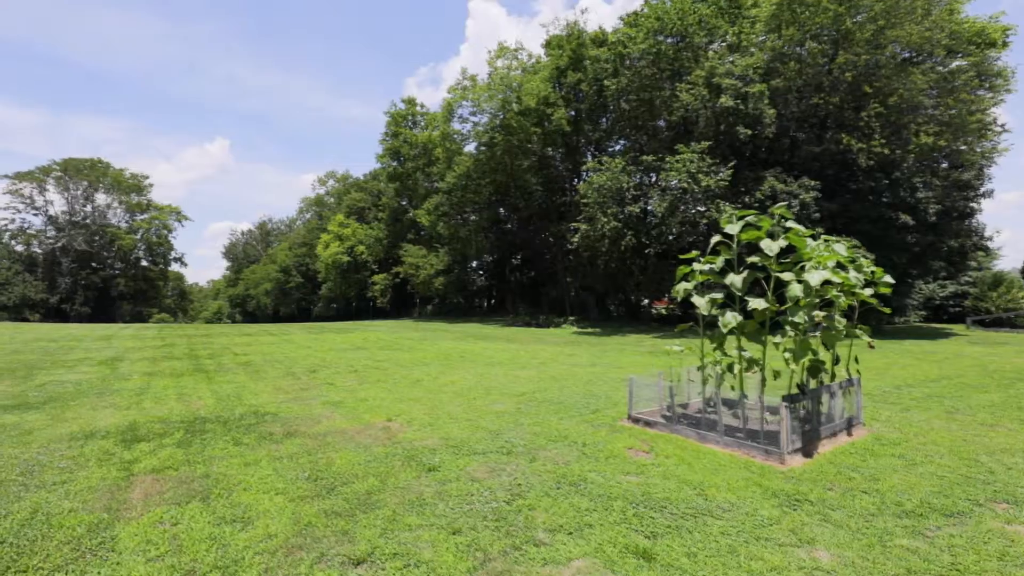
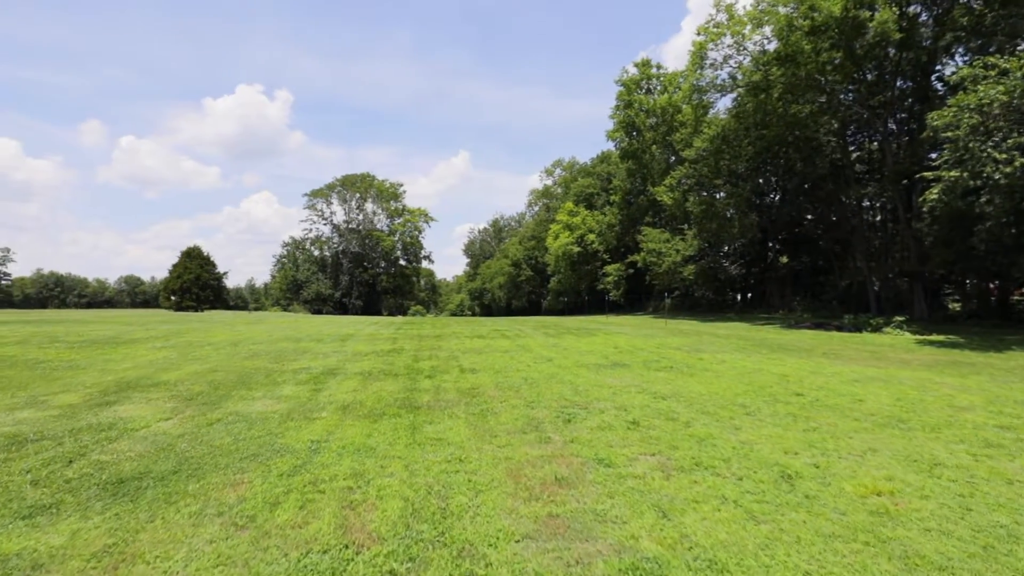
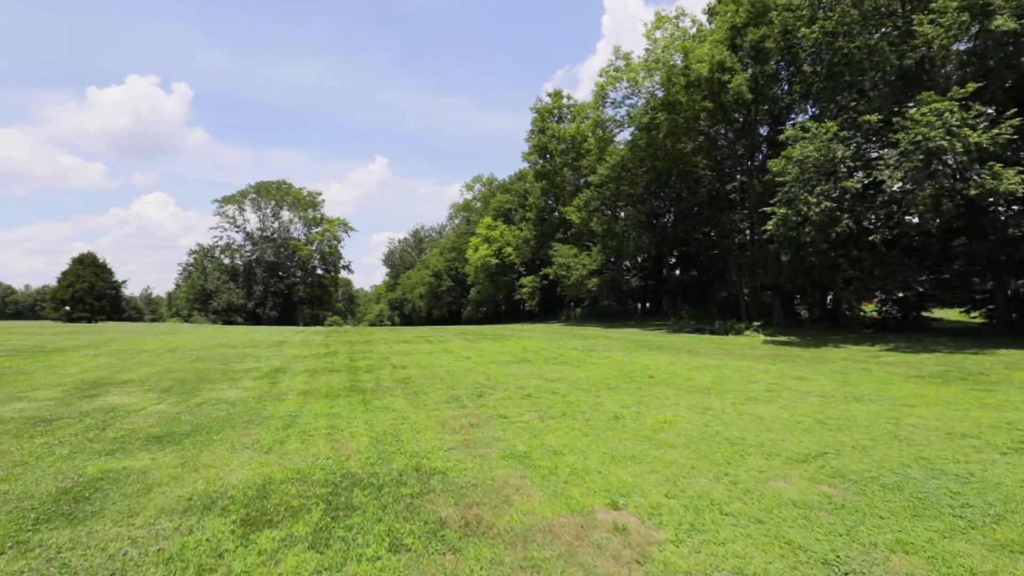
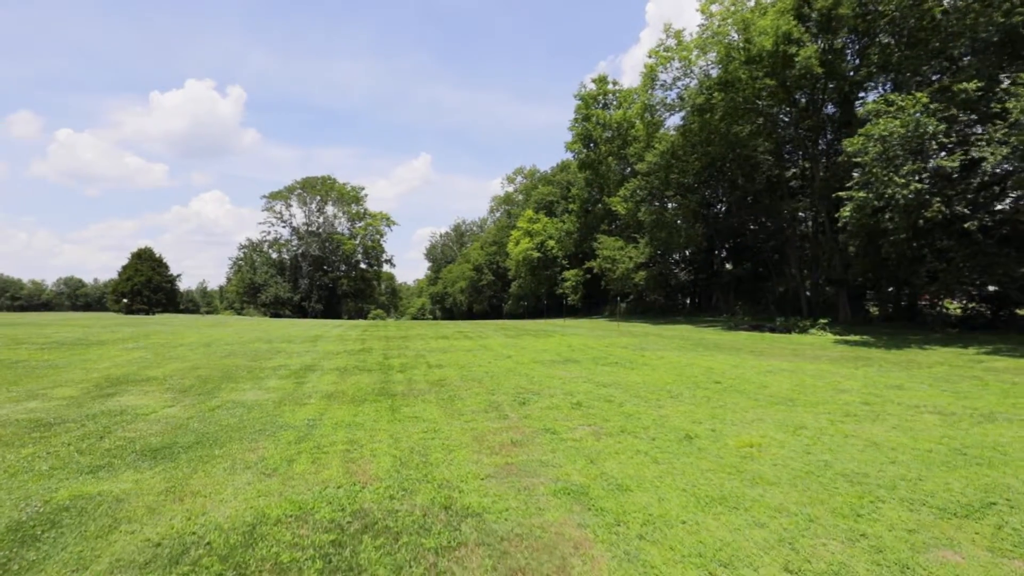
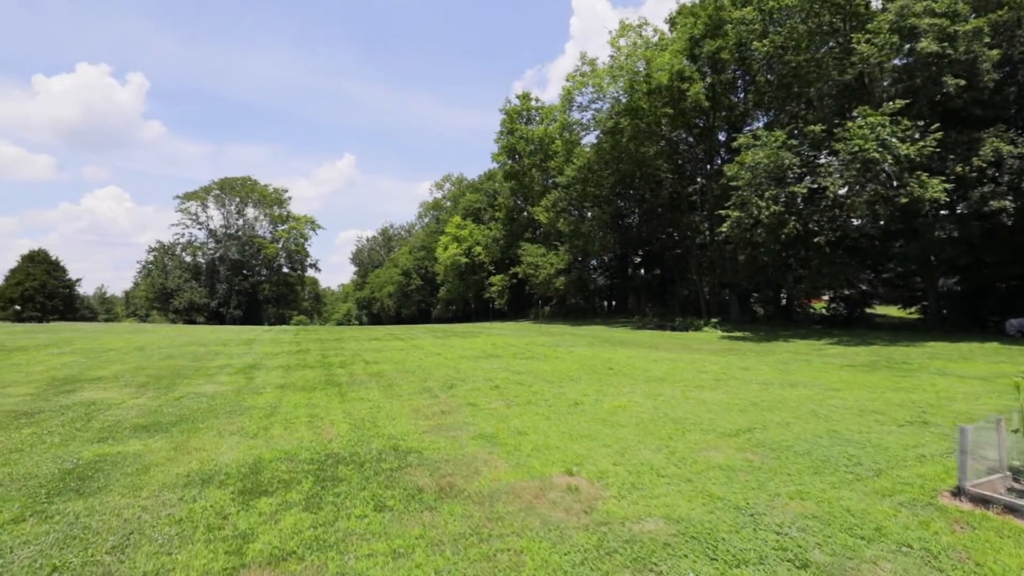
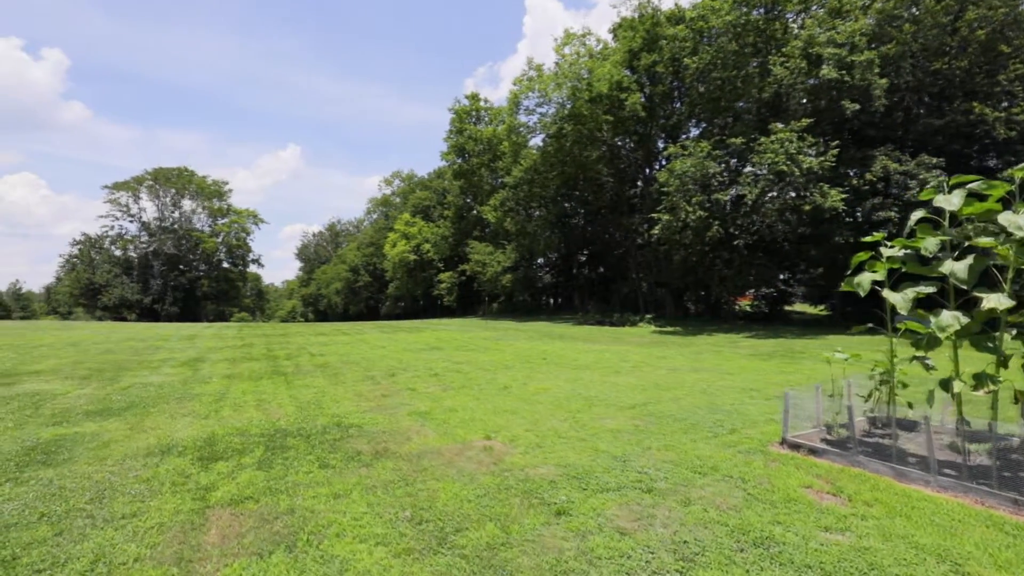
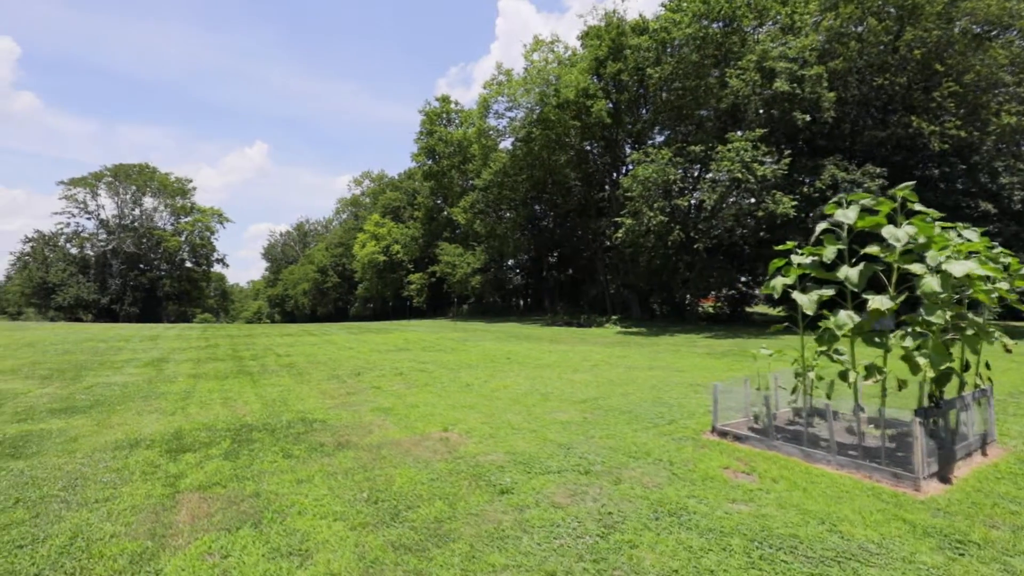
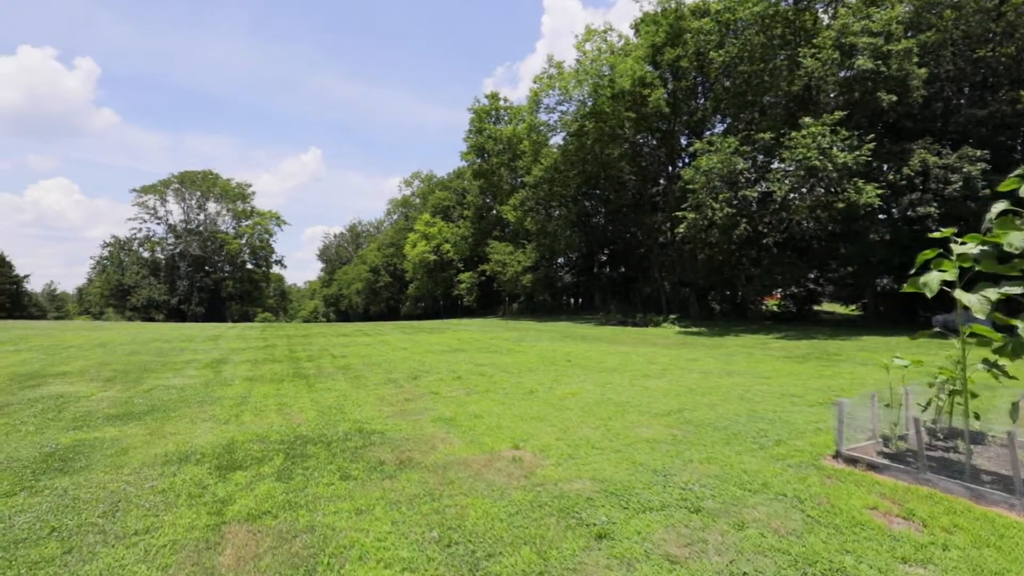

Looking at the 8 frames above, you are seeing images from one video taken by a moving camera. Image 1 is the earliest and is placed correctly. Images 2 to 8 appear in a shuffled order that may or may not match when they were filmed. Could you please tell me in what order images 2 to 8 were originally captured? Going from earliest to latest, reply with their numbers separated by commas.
7, 6, 8, 5, 3, 4, 2
